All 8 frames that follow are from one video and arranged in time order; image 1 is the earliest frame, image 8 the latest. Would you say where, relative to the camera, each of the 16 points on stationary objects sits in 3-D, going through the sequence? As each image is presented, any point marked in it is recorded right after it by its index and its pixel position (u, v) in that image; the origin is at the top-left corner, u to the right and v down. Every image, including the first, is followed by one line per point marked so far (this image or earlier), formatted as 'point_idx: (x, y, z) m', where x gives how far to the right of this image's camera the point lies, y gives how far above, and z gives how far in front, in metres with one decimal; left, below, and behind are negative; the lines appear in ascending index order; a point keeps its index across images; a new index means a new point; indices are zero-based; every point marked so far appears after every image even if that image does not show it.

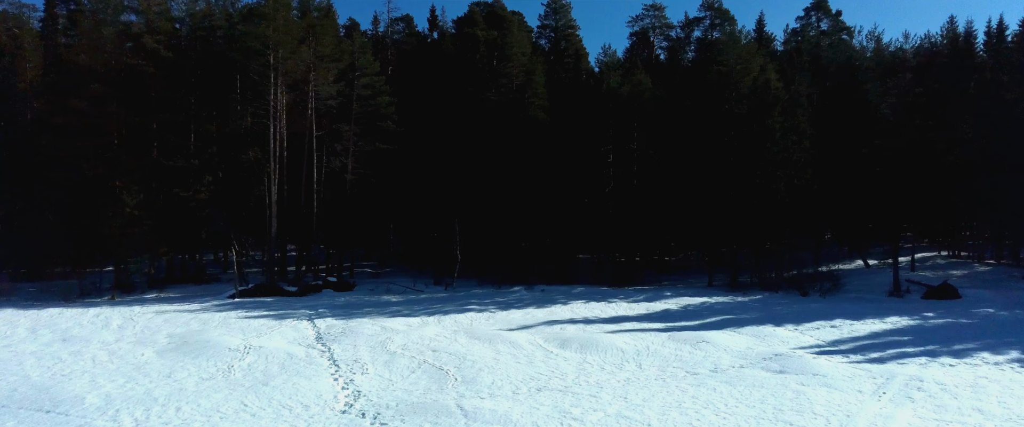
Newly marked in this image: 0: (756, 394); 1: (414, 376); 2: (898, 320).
0: (+4.1, -3.1, +11.5) m
1: (-1.8, -3.0, +12.7) m
2: (+11.1, -3.1, +19.6) m
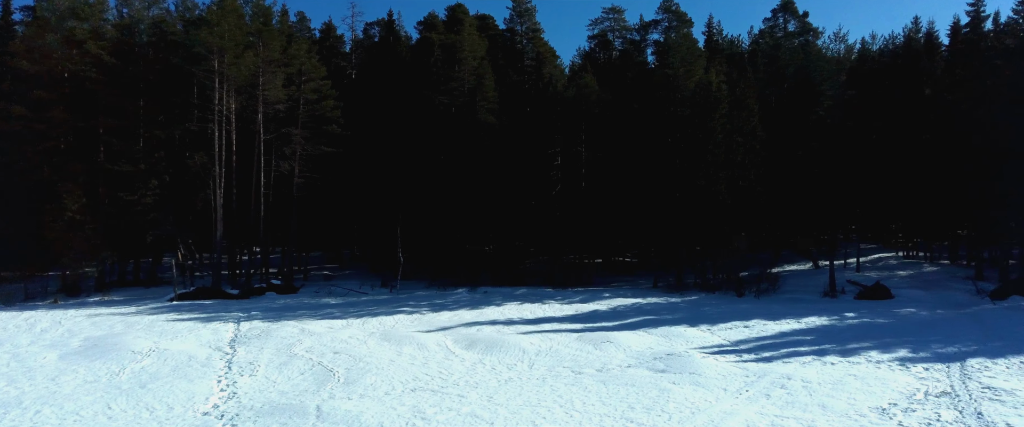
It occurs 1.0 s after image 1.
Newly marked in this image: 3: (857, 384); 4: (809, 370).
0: (+1.9, -3.1, +11.8) m
1: (-4.0, -3.1, +13.0) m
2: (+8.8, -3.1, +19.9) m
3: (+6.2, -3.0, +12.0) m
4: (+5.8, -3.1, +13.3) m
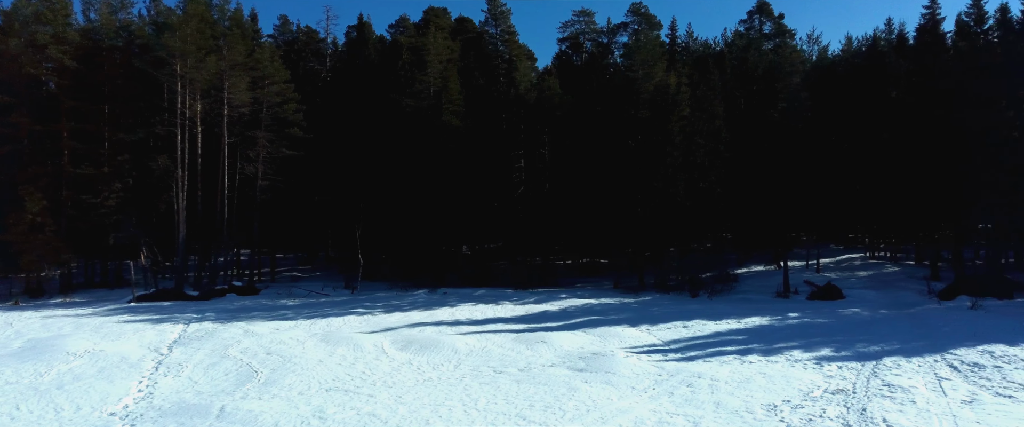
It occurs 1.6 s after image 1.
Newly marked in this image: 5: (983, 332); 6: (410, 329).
0: (+0.3, -3.2, +12.1) m
1: (-5.6, -3.2, +13.2) m
2: (+7.2, -3.2, +20.2) m
3: (+4.6, -3.1, +12.3) m
4: (+4.3, -3.1, +13.6) m
5: (+12.0, -3.0, +17.3) m
6: (-3.0, -3.3, +19.2) m
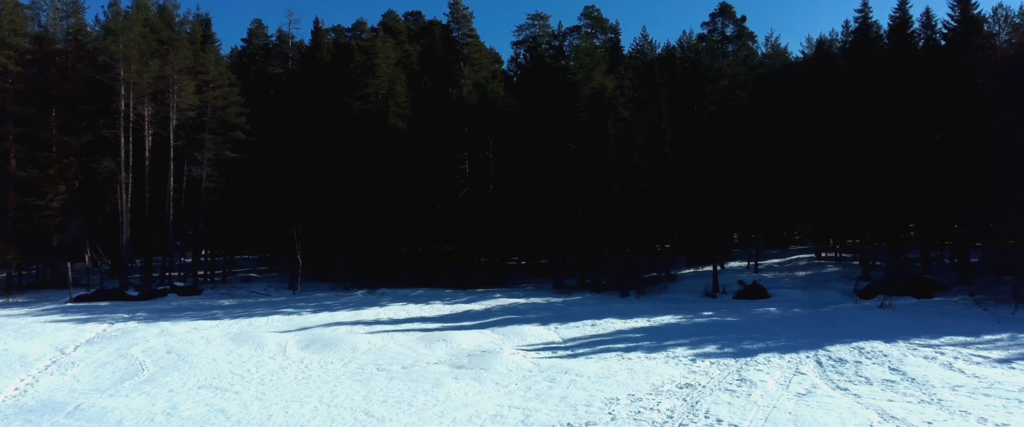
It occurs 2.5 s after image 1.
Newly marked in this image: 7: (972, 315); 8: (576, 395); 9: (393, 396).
0: (-2.2, -3.2, +12.5) m
1: (-8.1, -3.3, +13.6) m
2: (+4.7, -3.2, +20.7) m
3: (+2.1, -3.1, +12.8) m
4: (+1.7, -3.2, +14.1) m
5: (+9.5, -3.1, +17.8) m
6: (-5.5, -3.3, +19.7) m
7: (+13.4, -2.9, +19.6) m
8: (+1.1, -3.1, +11.7) m
9: (-2.1, -3.2, +11.8) m
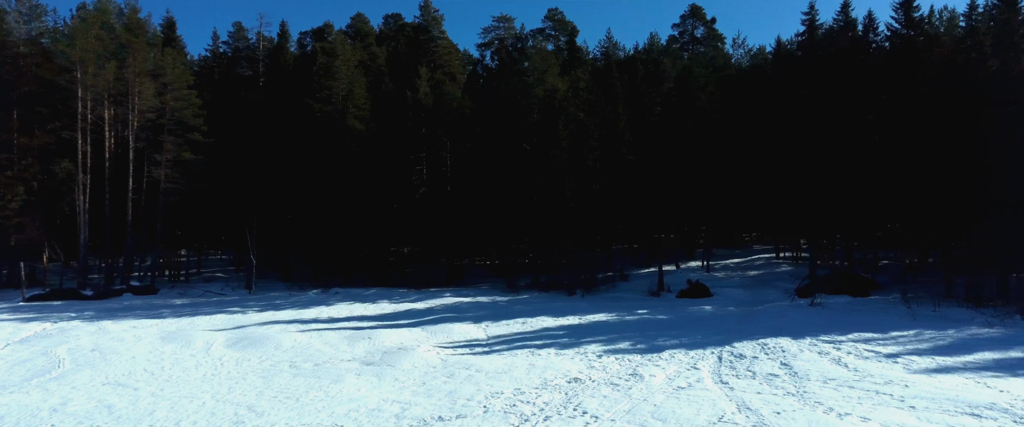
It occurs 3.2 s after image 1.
0: (-4.2, -3.2, +12.9) m
1: (-10.1, -3.3, +14.0) m
2: (+2.7, -3.2, +21.1) m
3: (+0.1, -3.1, +13.2) m
4: (-0.2, -3.2, +14.5) m
5: (+7.5, -3.1, +18.3) m
6: (-7.5, -3.3, +20.0) m
7: (+11.4, -2.9, +20.1) m
8: (-0.9, -3.1, +12.1) m
9: (-4.1, -3.2, +12.2) m
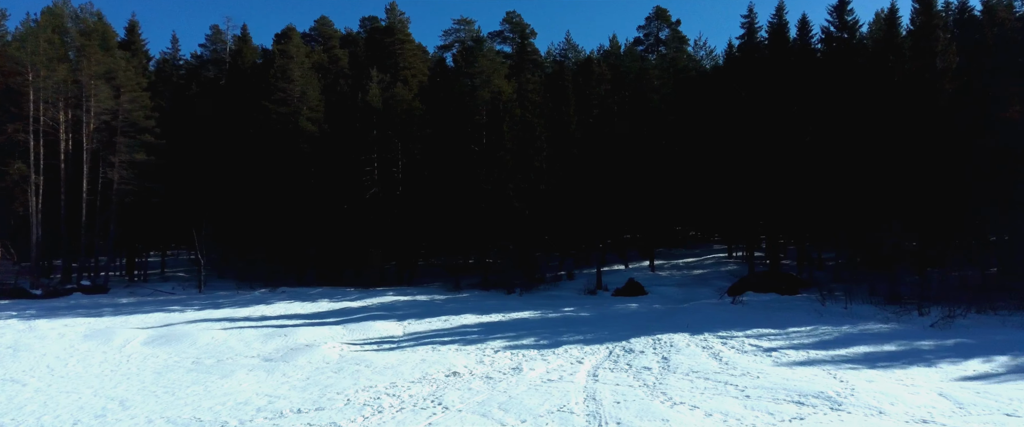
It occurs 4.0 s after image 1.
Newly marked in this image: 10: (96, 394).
0: (-6.5, -3.2, +13.4) m
1: (-12.5, -3.3, +14.4) m
2: (+0.3, -3.2, +21.6) m
3: (-2.2, -3.1, +13.7) m
4: (-2.6, -3.2, +15.0) m
5: (+5.1, -3.0, +18.8) m
6: (-9.8, -3.4, +20.5) m
7: (+9.0, -2.9, +20.6) m
8: (-3.2, -3.1, +12.6) m
9: (-6.4, -3.2, +12.7) m
10: (-7.2, -3.2, +11.9) m
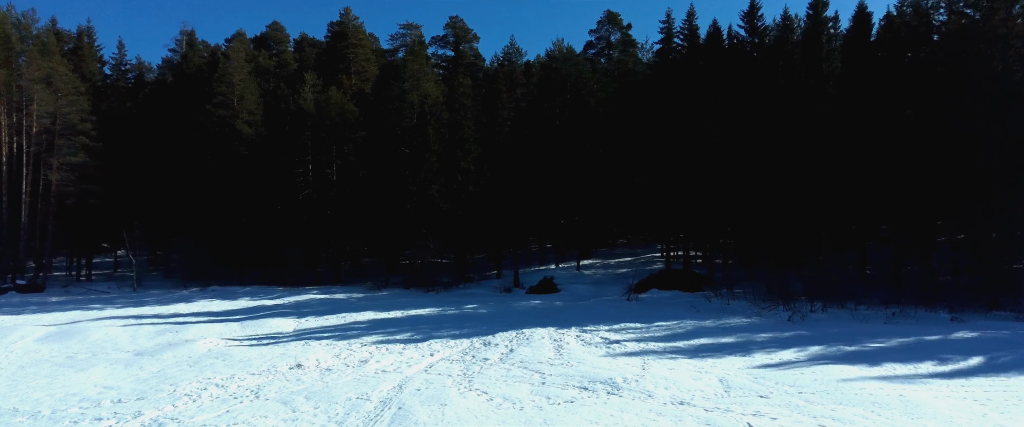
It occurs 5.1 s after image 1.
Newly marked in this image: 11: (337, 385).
0: (-9.7, -3.3, +14.0) m
1: (-15.7, -3.3, +15.1) m
2: (-3.0, -3.2, +22.3) m
3: (-5.5, -3.1, +14.4) m
4: (-5.8, -3.2, +15.7) m
5: (+1.9, -3.0, +19.5) m
6: (-13.1, -3.4, +21.2) m
7: (+5.8, -2.9, +21.4) m
8: (-6.4, -3.1, +13.3) m
9: (-9.6, -3.2, +13.4) m
10: (-10.4, -3.2, +12.5) m
11: (-3.1, -3.1, +12.0) m
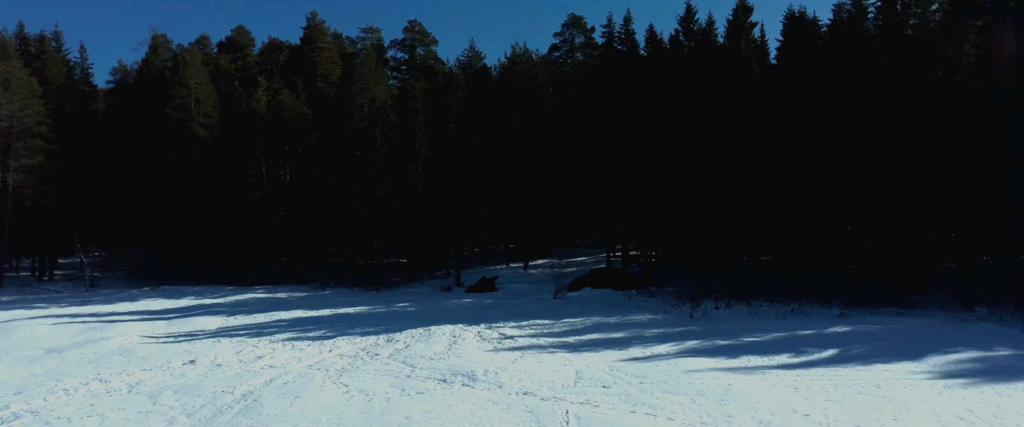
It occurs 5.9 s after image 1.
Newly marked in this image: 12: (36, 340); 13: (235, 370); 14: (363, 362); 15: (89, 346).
0: (-12.1, -3.3, +14.5) m
1: (-18.1, -3.4, +15.5) m
2: (-5.4, -3.2, +22.8) m
3: (-7.9, -3.2, +14.9) m
4: (-8.2, -3.2, +16.1) m
5: (-0.5, -3.0, +20.0) m
6: (-15.5, -3.5, +21.6) m
7: (+3.3, -2.9, +21.9) m
8: (-8.8, -3.2, +13.8) m
9: (-12.0, -3.3, +13.8) m
10: (-12.8, -3.2, +13.0) m
11: (-5.5, -3.1, +12.5) m
12: (-12.5, -3.4, +17.8) m
13: (-5.4, -3.1, +13.3) m
14: (-3.0, -3.0, +13.8) m
15: (-10.3, -3.3, +16.6) m
